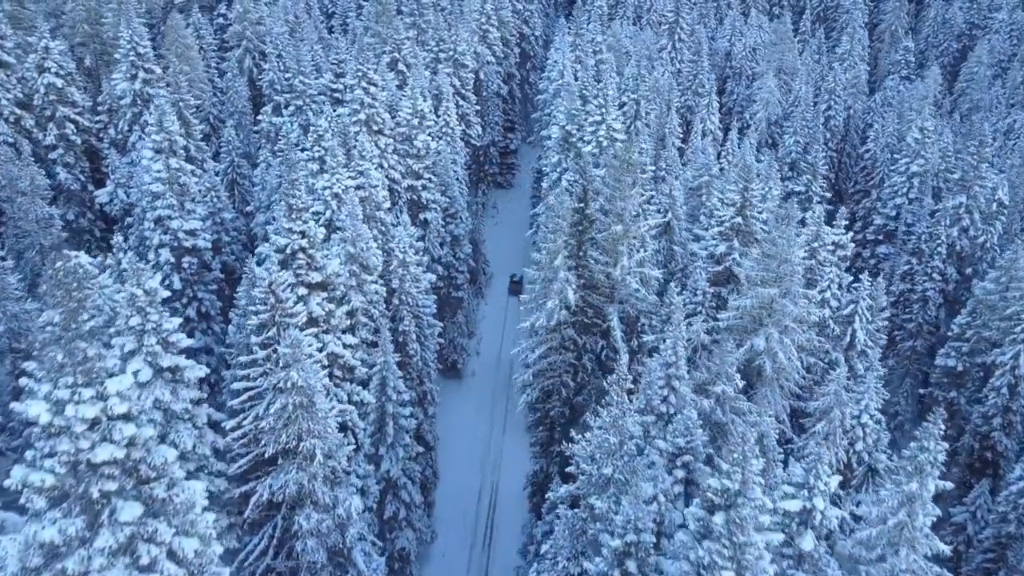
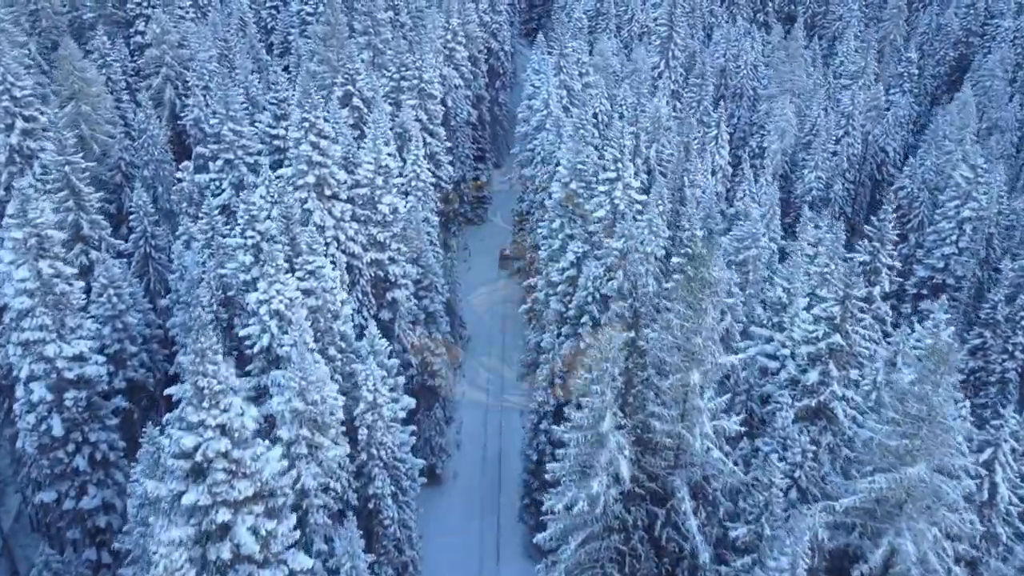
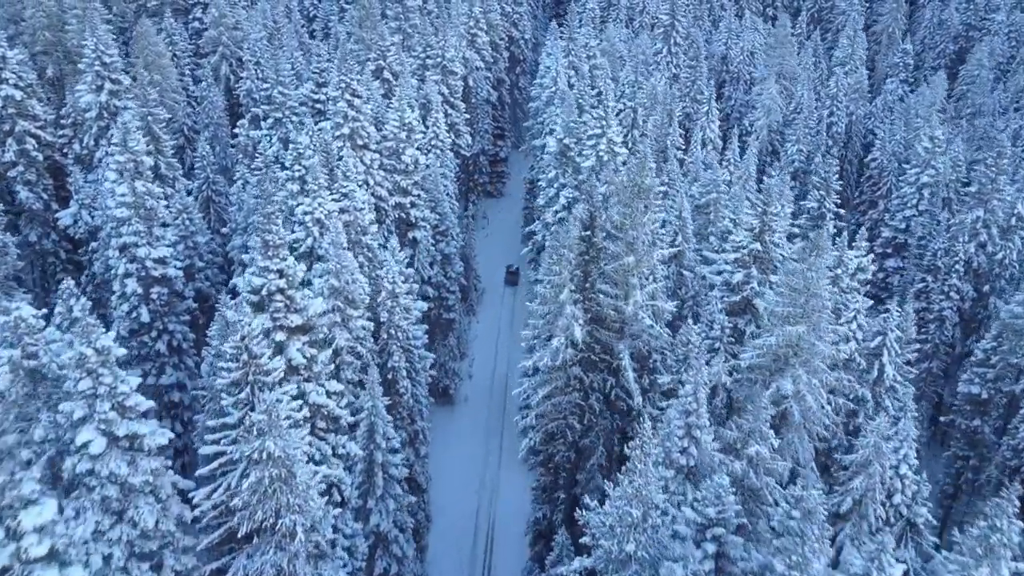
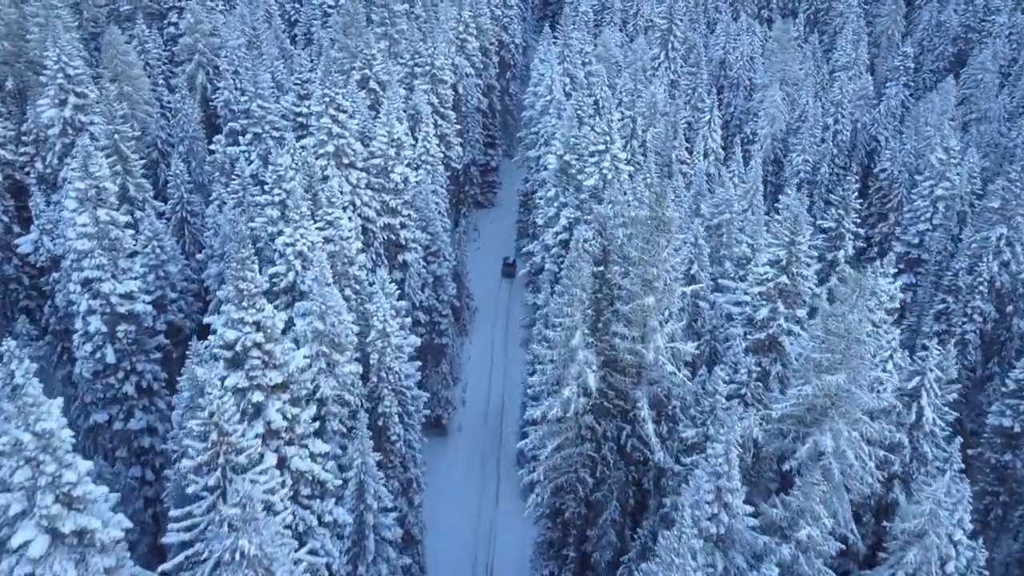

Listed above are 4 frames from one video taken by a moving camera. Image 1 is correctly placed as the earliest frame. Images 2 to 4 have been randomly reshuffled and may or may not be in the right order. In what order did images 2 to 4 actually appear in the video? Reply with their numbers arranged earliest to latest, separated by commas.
3, 4, 2
